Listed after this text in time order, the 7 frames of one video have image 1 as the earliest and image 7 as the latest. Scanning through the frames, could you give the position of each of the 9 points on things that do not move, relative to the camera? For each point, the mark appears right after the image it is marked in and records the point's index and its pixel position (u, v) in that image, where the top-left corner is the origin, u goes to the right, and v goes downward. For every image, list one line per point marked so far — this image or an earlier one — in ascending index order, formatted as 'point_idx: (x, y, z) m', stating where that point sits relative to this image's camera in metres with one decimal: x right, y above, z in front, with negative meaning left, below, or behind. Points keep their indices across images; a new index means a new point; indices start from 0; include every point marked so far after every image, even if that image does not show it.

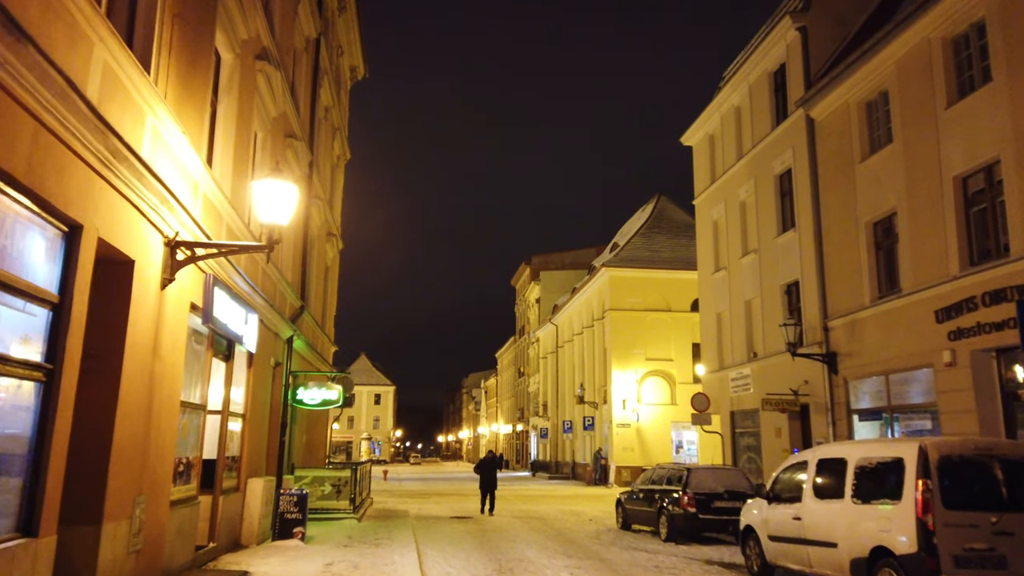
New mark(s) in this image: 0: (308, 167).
0: (-5.1, +3.0, +18.2) m
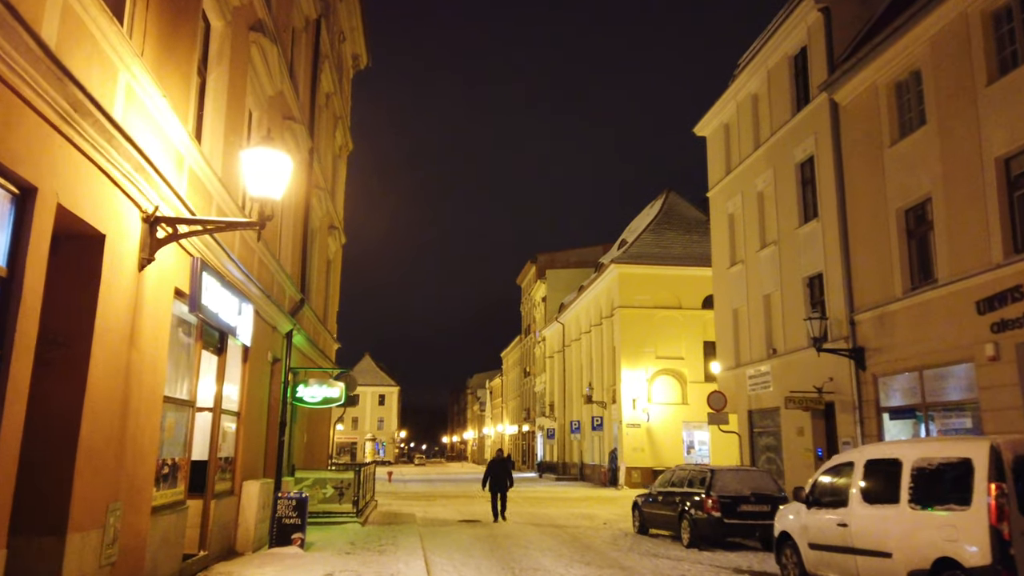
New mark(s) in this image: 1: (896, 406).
0: (-4.8, +3.2, +17.4) m
1: (+8.6, -2.7, +16.5) m
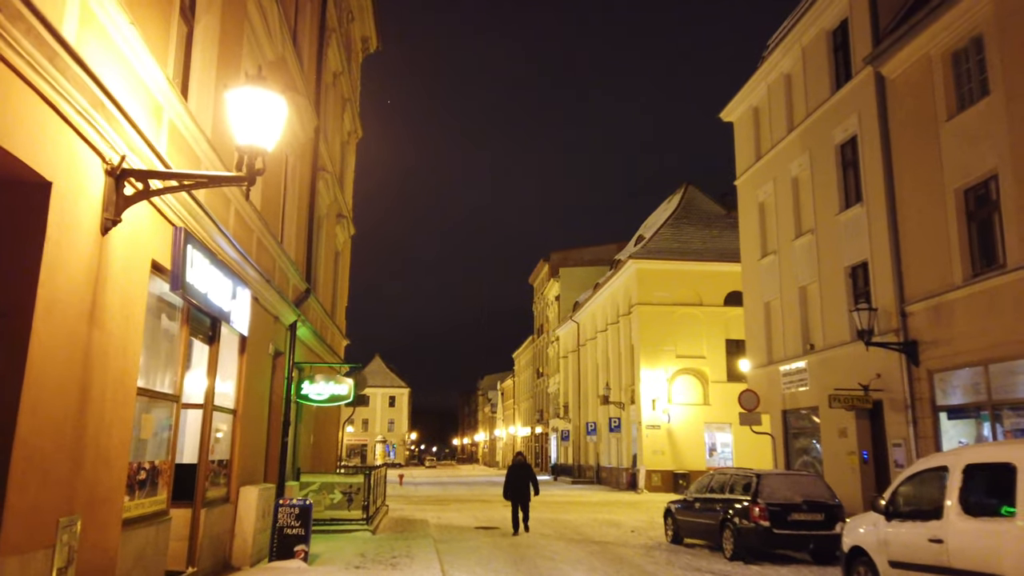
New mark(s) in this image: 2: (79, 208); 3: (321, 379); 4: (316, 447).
0: (-4.3, +3.4, +16.1) m
1: (+9.1, -2.4, +15.0) m
2: (-3.3, +0.6, +5.6) m
3: (-3.9, -1.9, +15.1) m
4: (-5.0, -4.0, +18.6) m
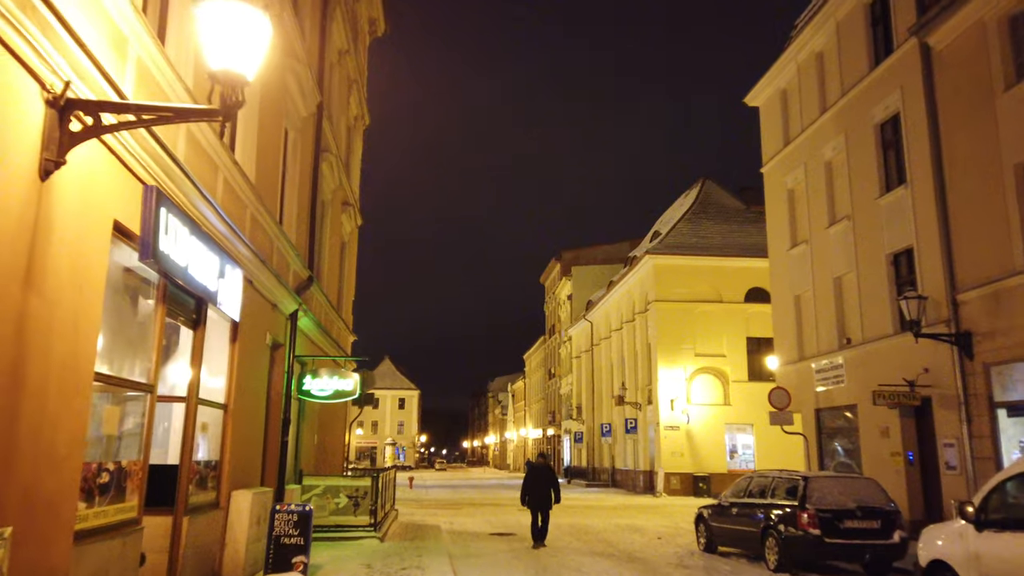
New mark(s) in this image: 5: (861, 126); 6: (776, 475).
0: (-4.0, +3.6, +15.0) m
1: (+9.4, -2.1, +13.7) m
2: (-3.0, +0.9, +4.4) m
3: (-3.6, -1.6, +14.0) m
4: (-4.6, -3.8, +17.5) m
5: (+9.0, +4.2, +18.9) m
6: (+4.7, -3.3, +13.1) m
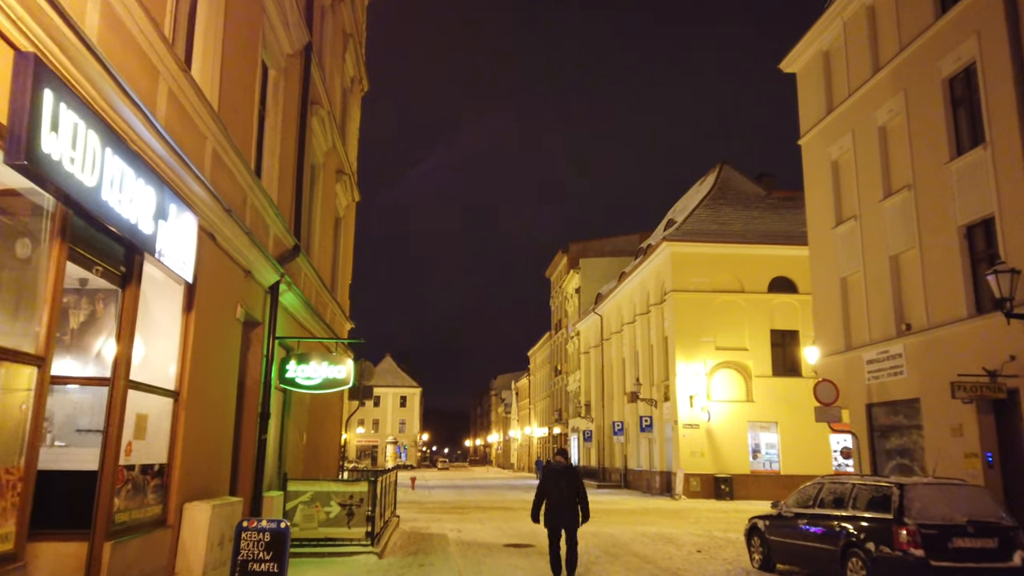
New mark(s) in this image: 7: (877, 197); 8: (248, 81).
0: (-3.6, +4.1, +12.8) m
1: (+9.8, -1.6, +11.5) m
2: (-2.7, +1.4, +2.2) m
3: (-3.2, -1.1, +11.8) m
4: (-4.2, -3.3, +15.3) m
5: (+9.3, +4.6, +16.7) m
6: (+5.0, -2.9, +10.9) m
7: (+9.1, +2.3, +18.3) m
8: (-3.5, +2.7, +9.6) m
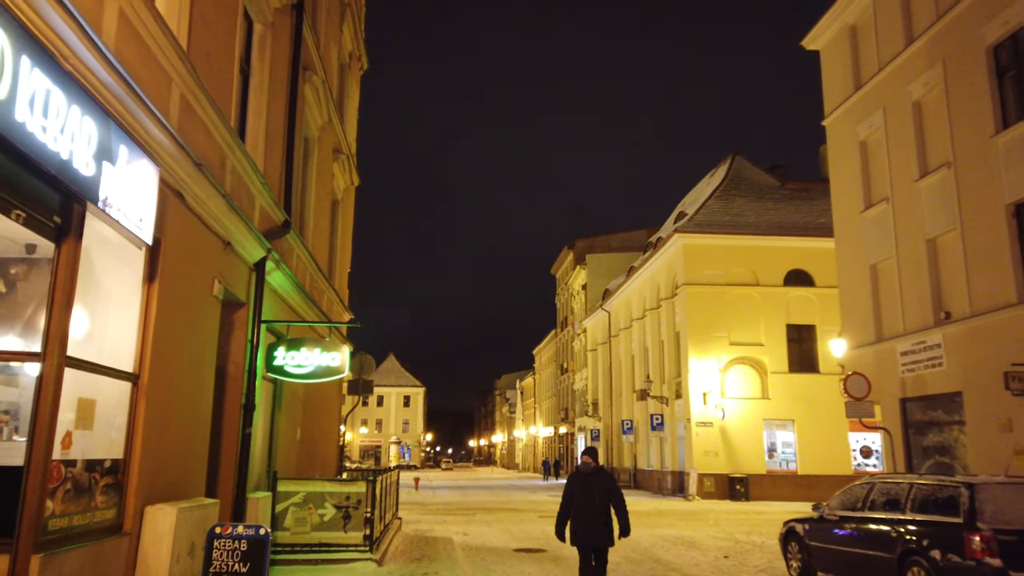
0: (-3.4, +4.4, +11.7) m
1: (+10.0, -1.3, +10.3) m
2: (-2.6, +1.7, +1.1) m
3: (-3.0, -0.8, +10.7) m
4: (-4.0, -3.0, +14.2) m
5: (+9.5, +5.0, +15.5) m
6: (+5.2, -2.5, +9.7) m
7: (+9.3, +2.6, +17.1) m
8: (-3.3, +3.0, +8.5) m
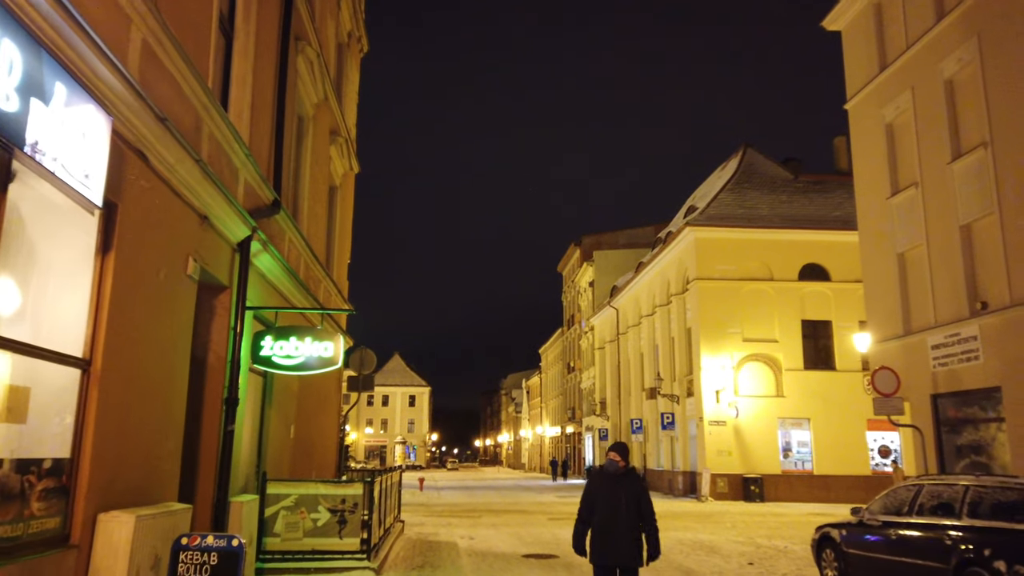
0: (-3.3, +4.6, +10.8) m
1: (+10.1, -1.1, +9.3) m
2: (-2.5, +1.9, +0.2) m
3: (-2.9, -0.6, +9.8) m
4: (-3.8, -2.8, +13.3) m
5: (+9.7, +5.2, +14.5) m
6: (+5.3, -2.3, +8.8) m
7: (+9.4, +2.8, +16.1) m
8: (-3.2, +3.2, +7.6) m
